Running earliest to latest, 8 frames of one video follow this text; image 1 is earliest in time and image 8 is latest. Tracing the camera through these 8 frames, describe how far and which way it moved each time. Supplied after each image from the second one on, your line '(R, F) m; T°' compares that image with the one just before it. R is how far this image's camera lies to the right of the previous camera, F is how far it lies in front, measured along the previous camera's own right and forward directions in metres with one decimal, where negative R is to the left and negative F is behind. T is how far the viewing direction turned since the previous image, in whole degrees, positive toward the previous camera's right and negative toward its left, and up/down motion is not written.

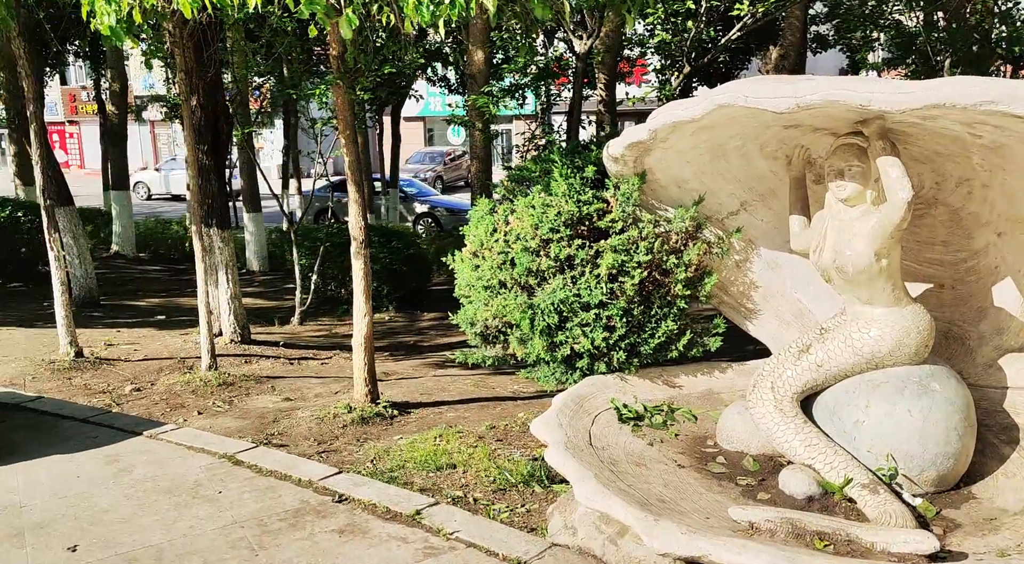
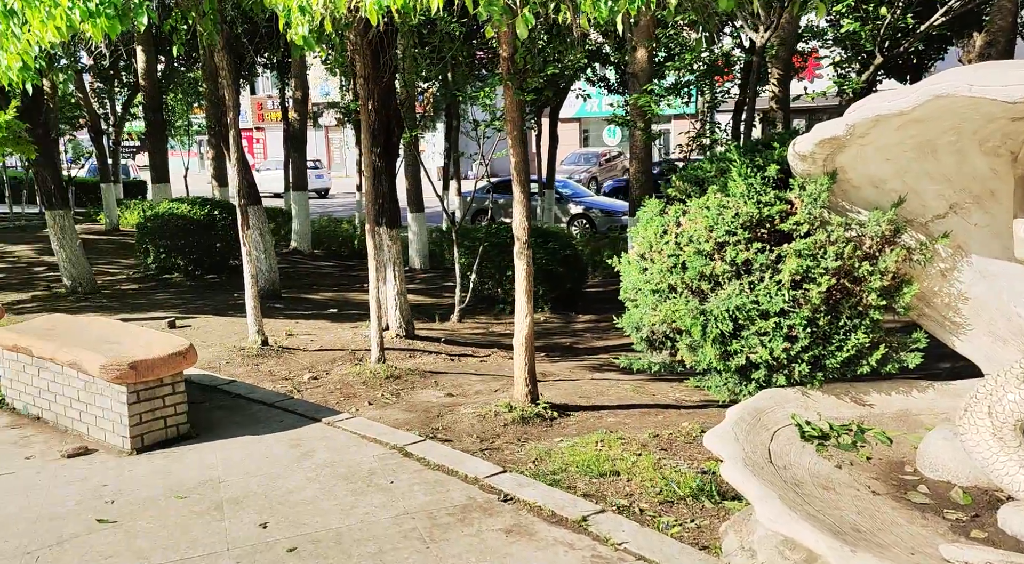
(0.0, +0.1) m; -8°
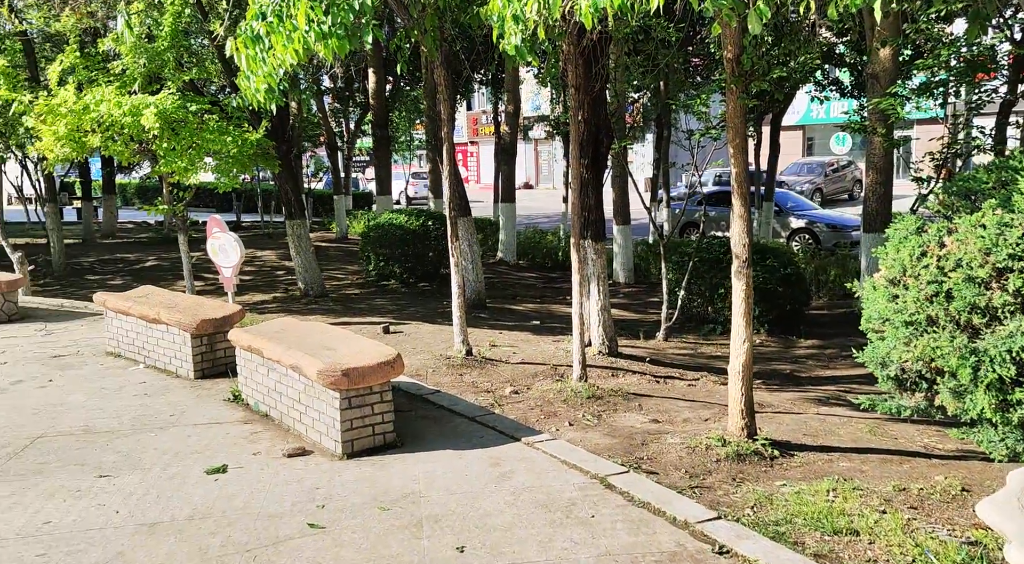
(0.0, +0.2) m; -11°
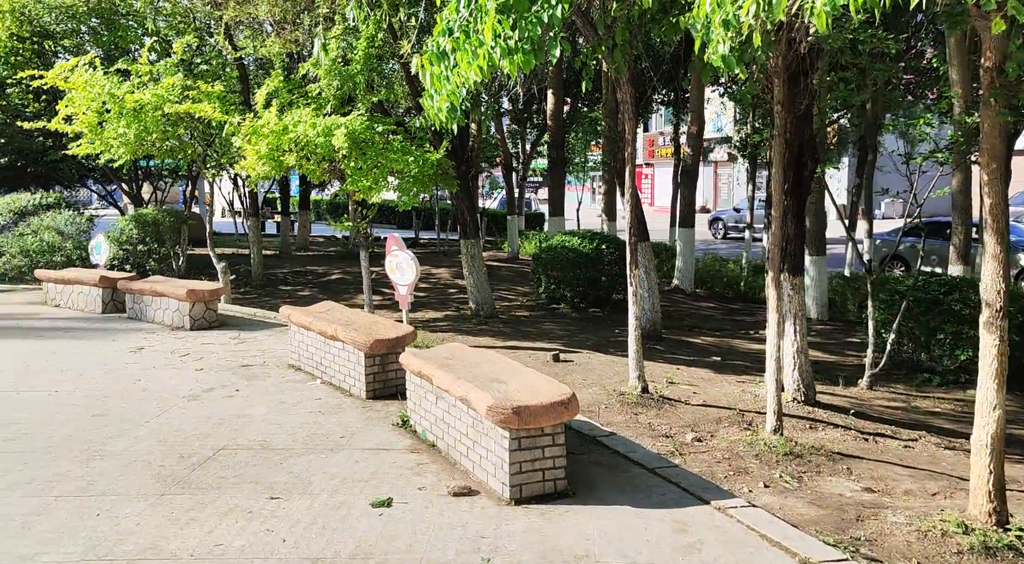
(-0.1, +0.3) m; -9°
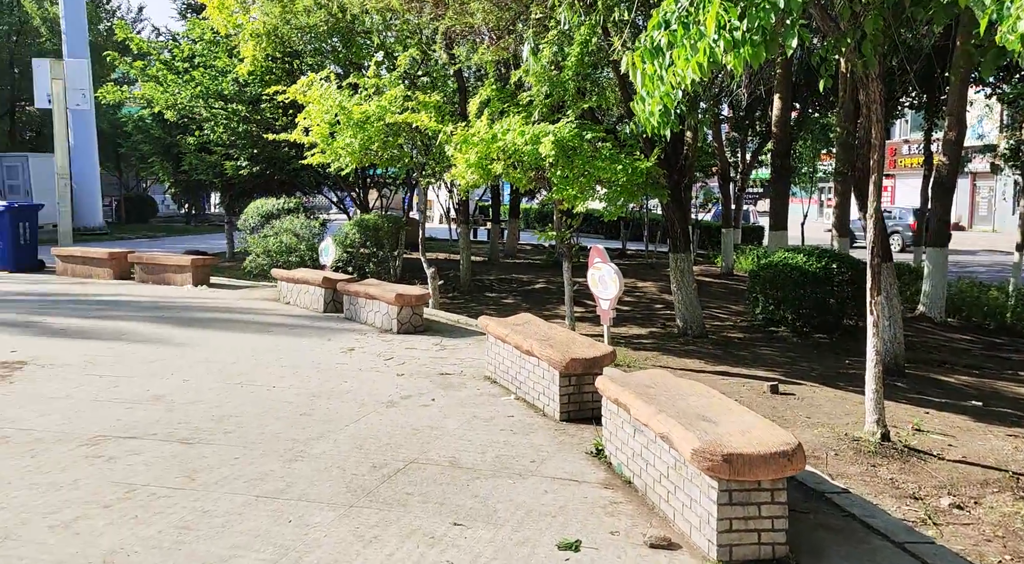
(0.0, +0.5) m; -12°
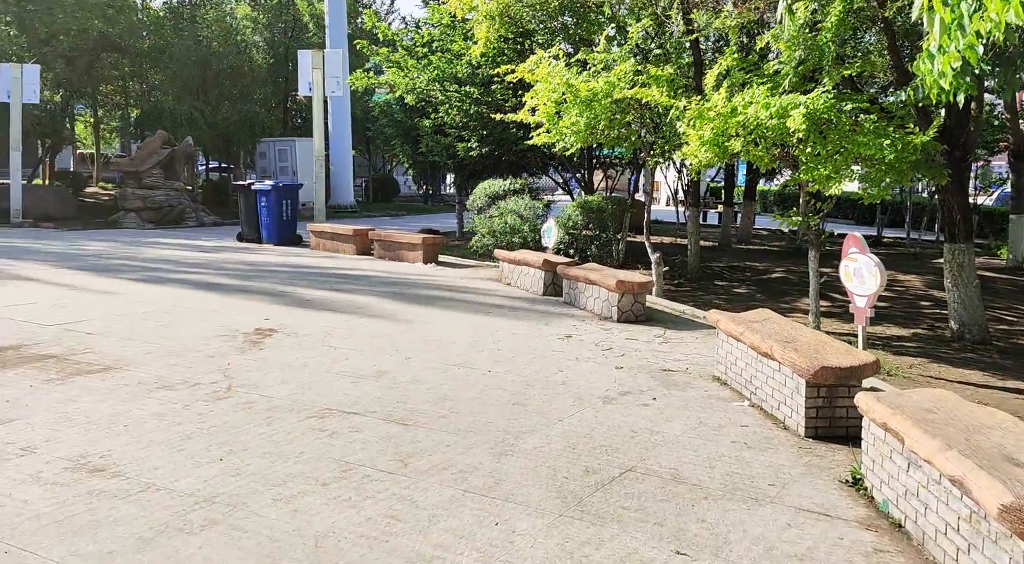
(-0.1, +0.6) m; -12°
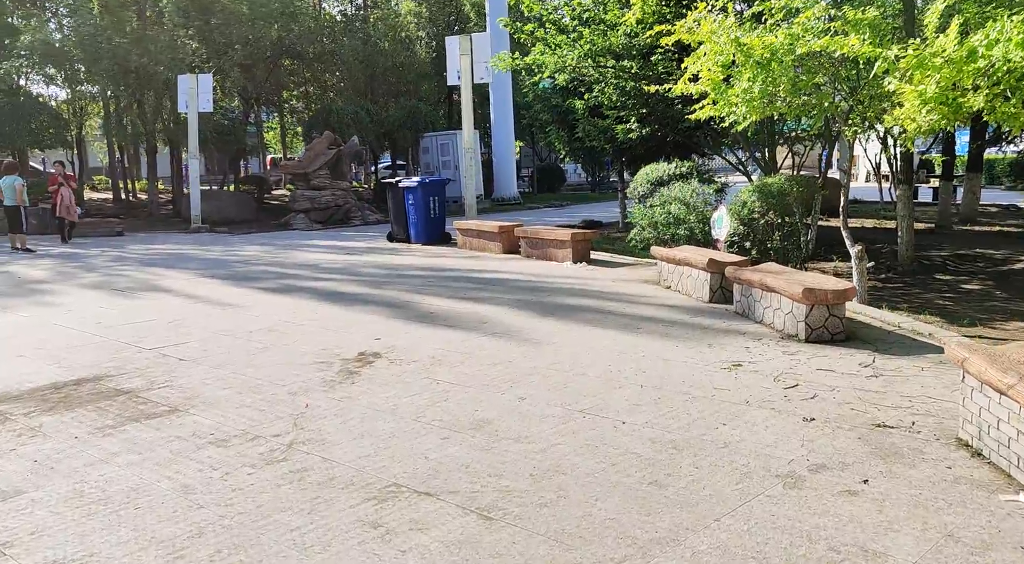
(+0.2, +2.1) m; -10°
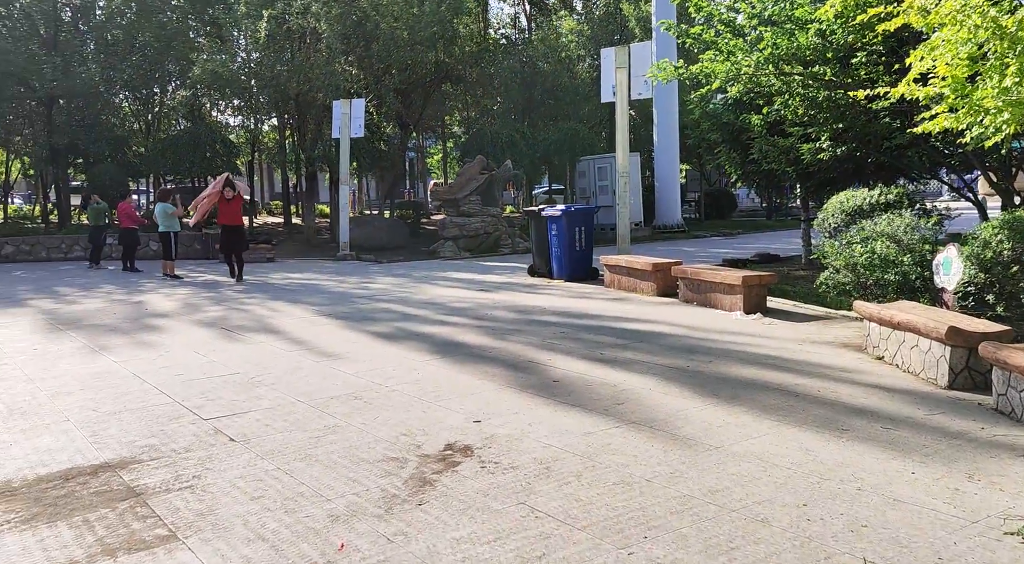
(+0.1, +2.4) m; -9°
